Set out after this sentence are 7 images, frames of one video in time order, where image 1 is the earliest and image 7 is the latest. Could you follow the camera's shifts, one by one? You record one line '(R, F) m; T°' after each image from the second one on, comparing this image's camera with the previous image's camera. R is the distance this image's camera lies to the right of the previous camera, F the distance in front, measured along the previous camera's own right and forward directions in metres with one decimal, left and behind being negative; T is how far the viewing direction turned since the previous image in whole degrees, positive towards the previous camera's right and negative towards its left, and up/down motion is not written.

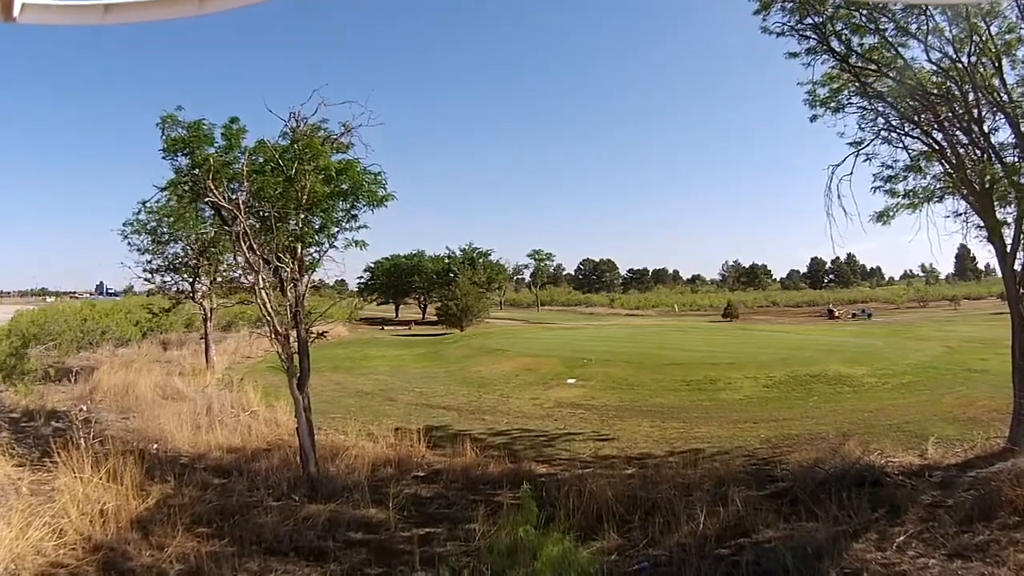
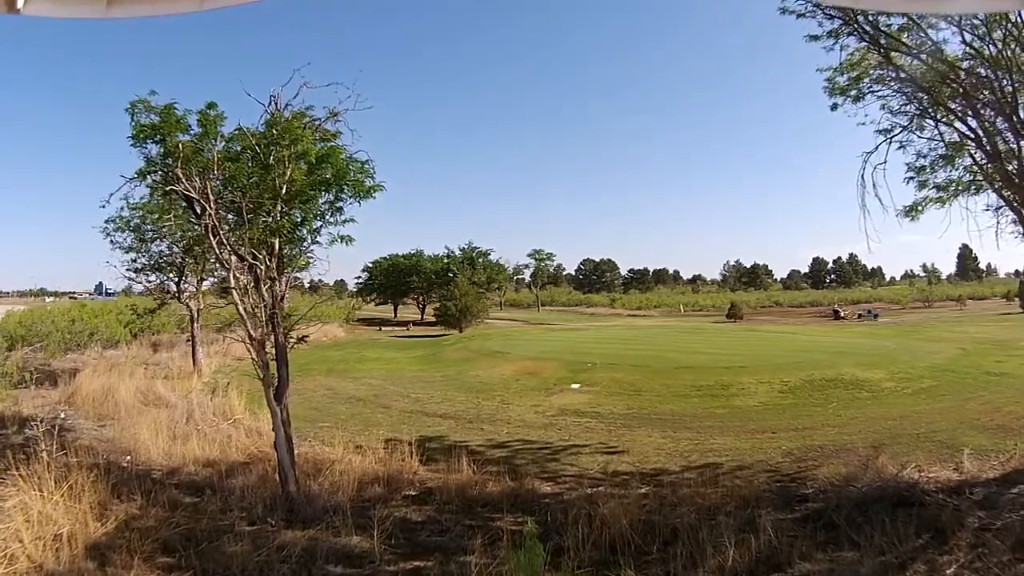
(0.0, +0.6) m; 0°
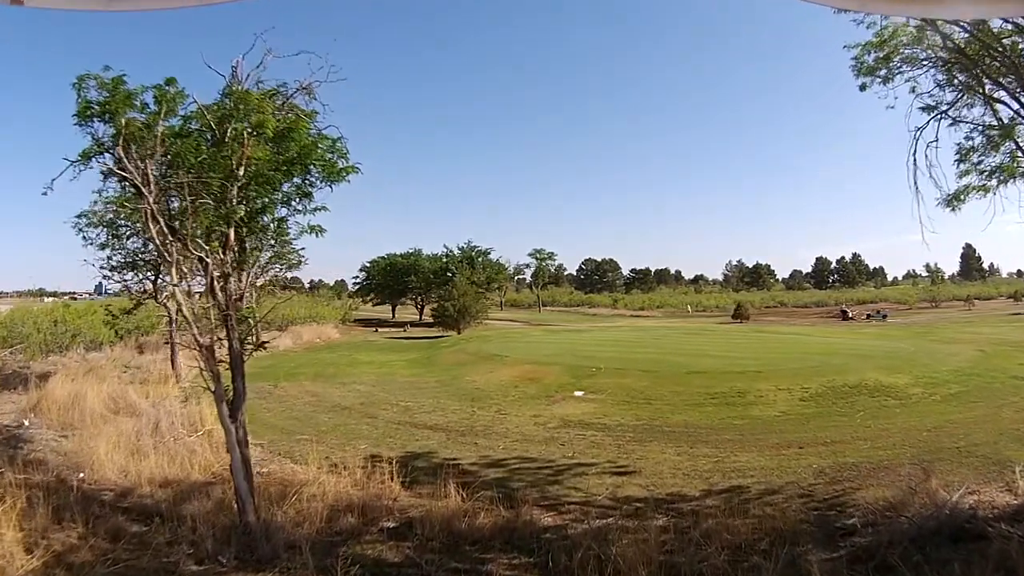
(0.0, +0.8) m; 0°
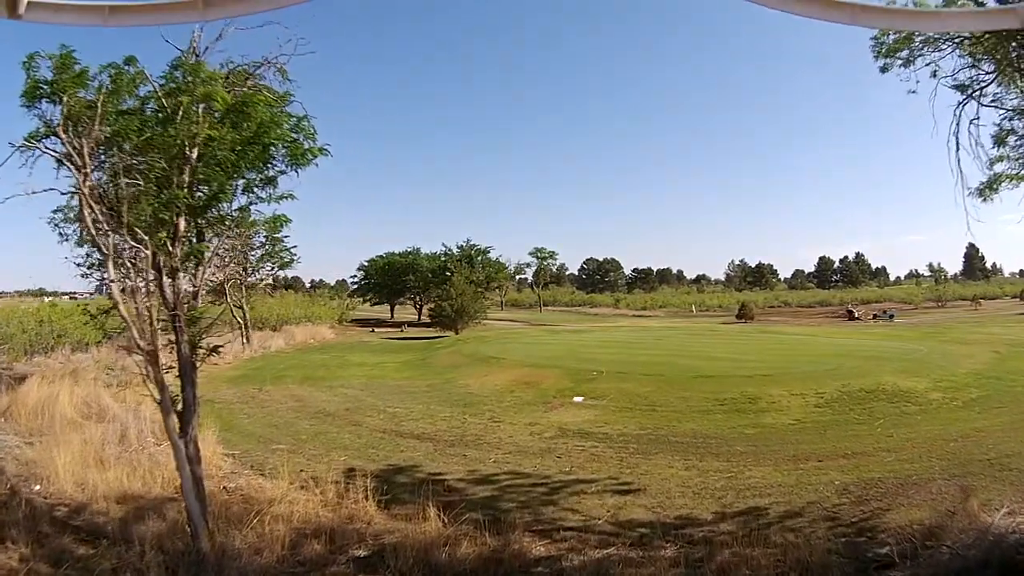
(+0.1, +0.6) m; 0°
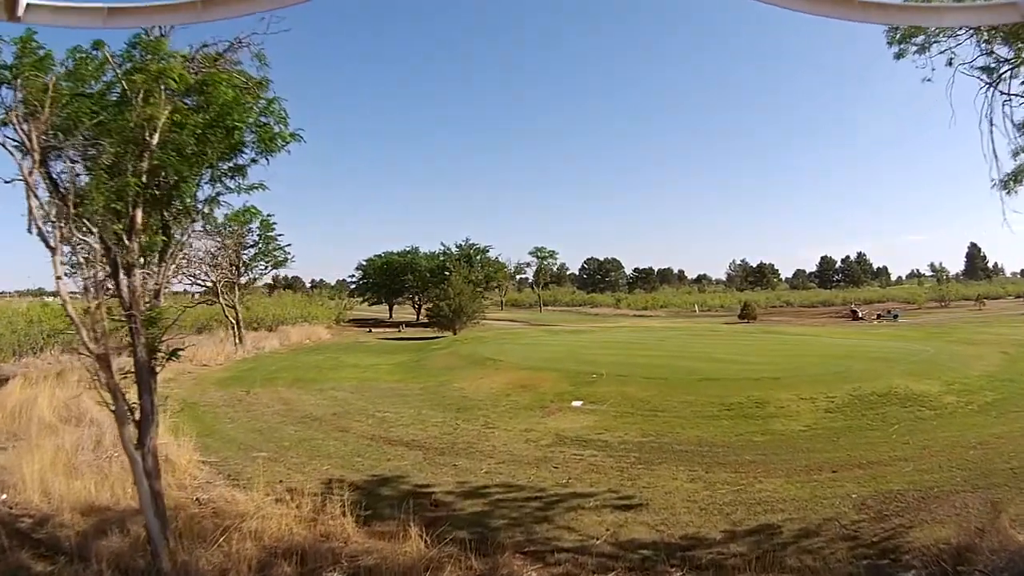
(+0.1, +0.4) m; 0°
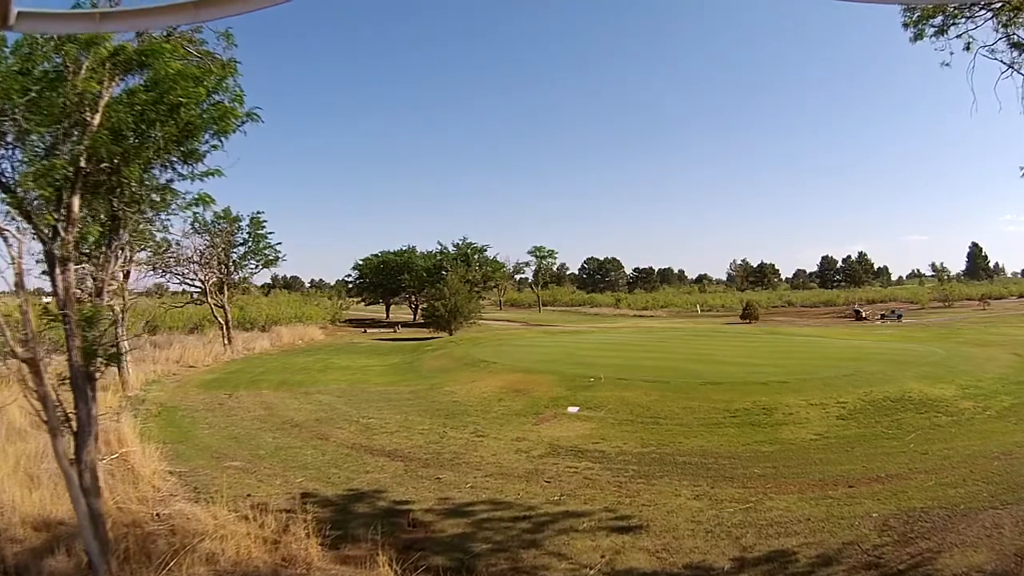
(+0.1, +0.5) m; 0°
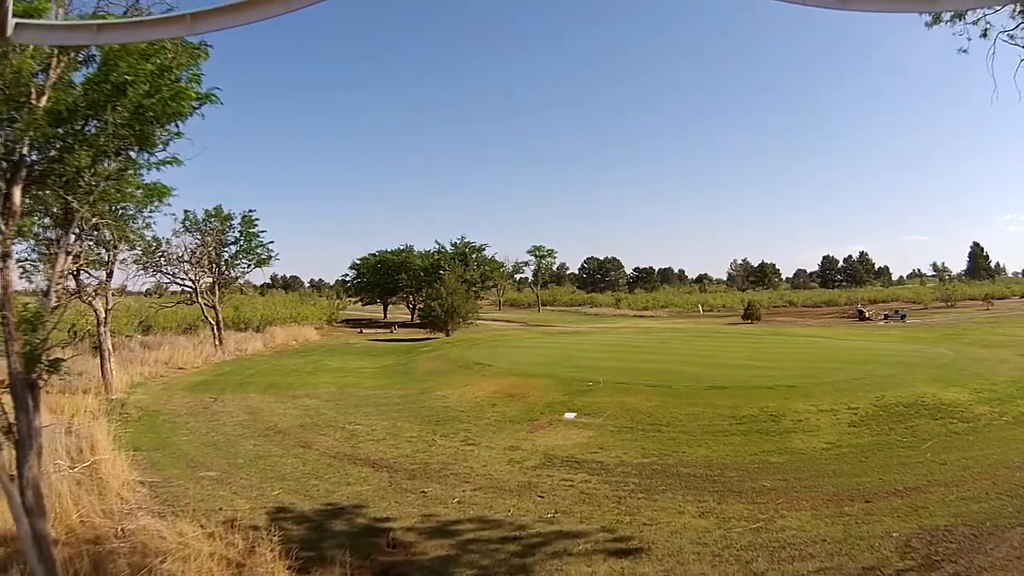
(+0.1, +0.4) m; 0°
